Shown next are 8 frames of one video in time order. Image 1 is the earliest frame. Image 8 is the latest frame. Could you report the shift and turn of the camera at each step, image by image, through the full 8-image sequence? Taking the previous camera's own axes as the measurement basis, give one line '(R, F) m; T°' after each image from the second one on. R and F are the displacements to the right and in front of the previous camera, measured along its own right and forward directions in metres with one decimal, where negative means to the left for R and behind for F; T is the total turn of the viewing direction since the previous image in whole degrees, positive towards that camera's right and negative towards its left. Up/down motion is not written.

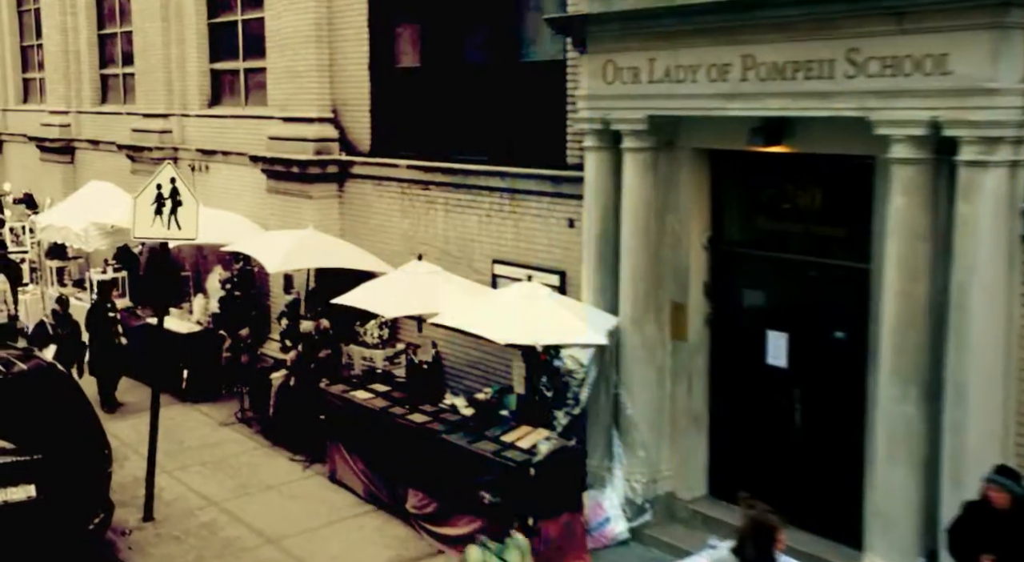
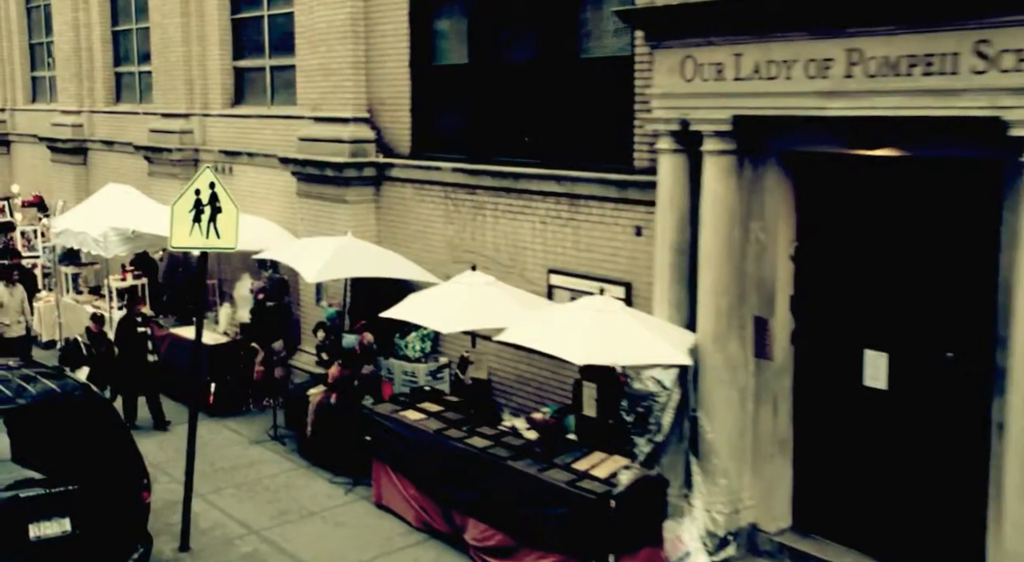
(-0.6, +0.8) m; 0°
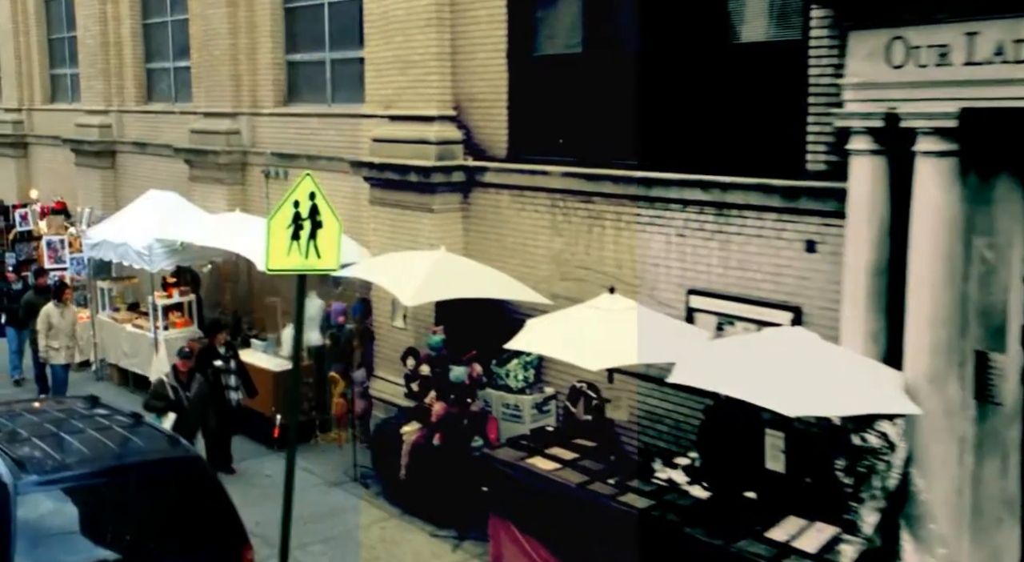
(-1.3, +1.6) m; 0°
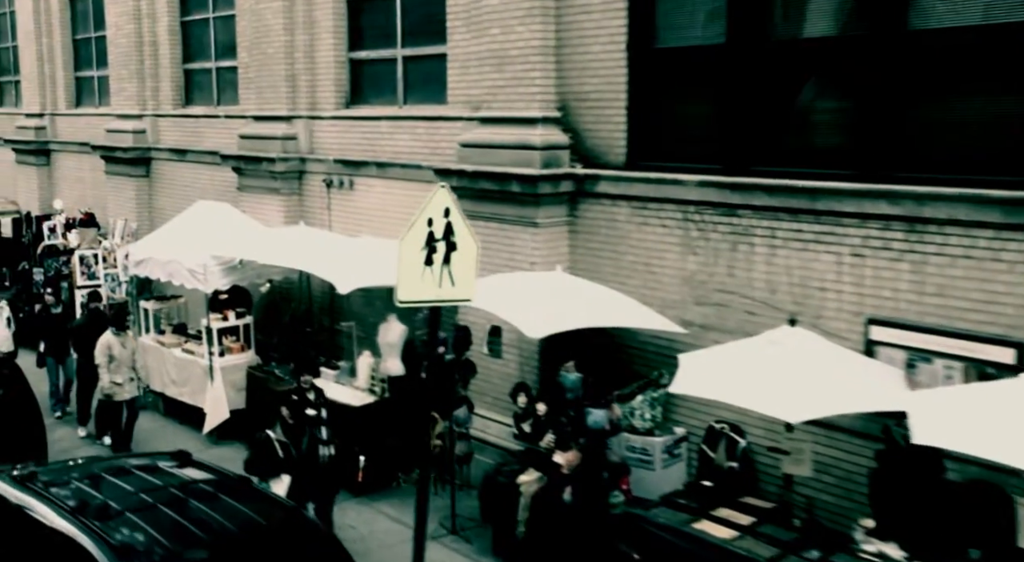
(-1.2, +1.5) m; 0°
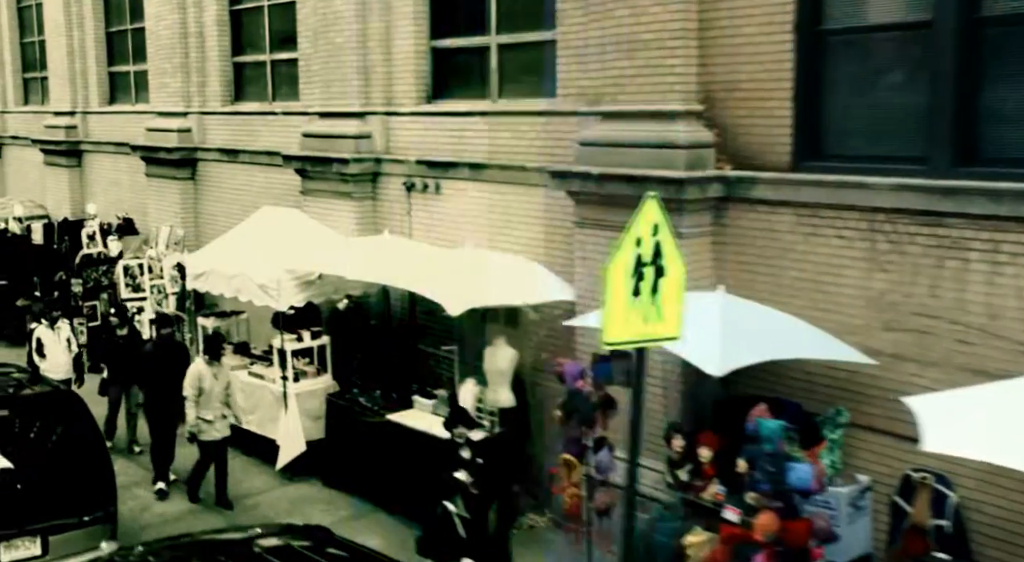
(-1.2, +1.5) m; 0°
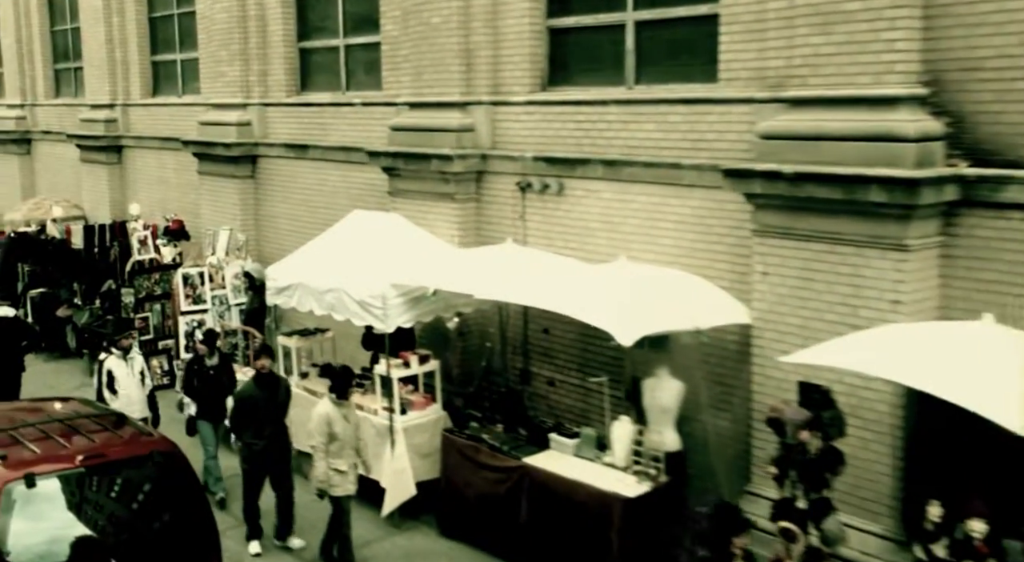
(-1.3, +1.7) m; 0°
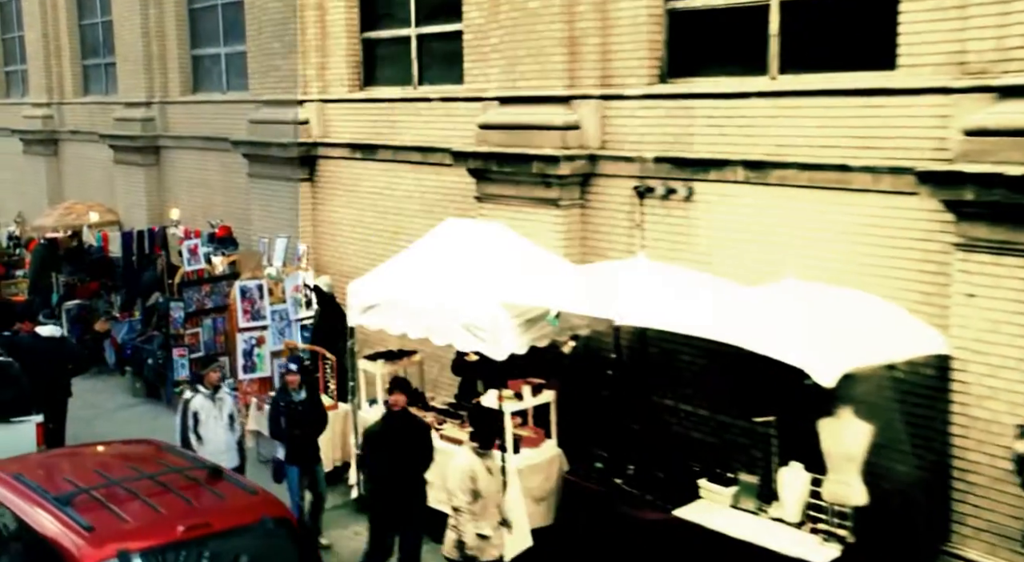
(-1.1, +1.3) m; 0°
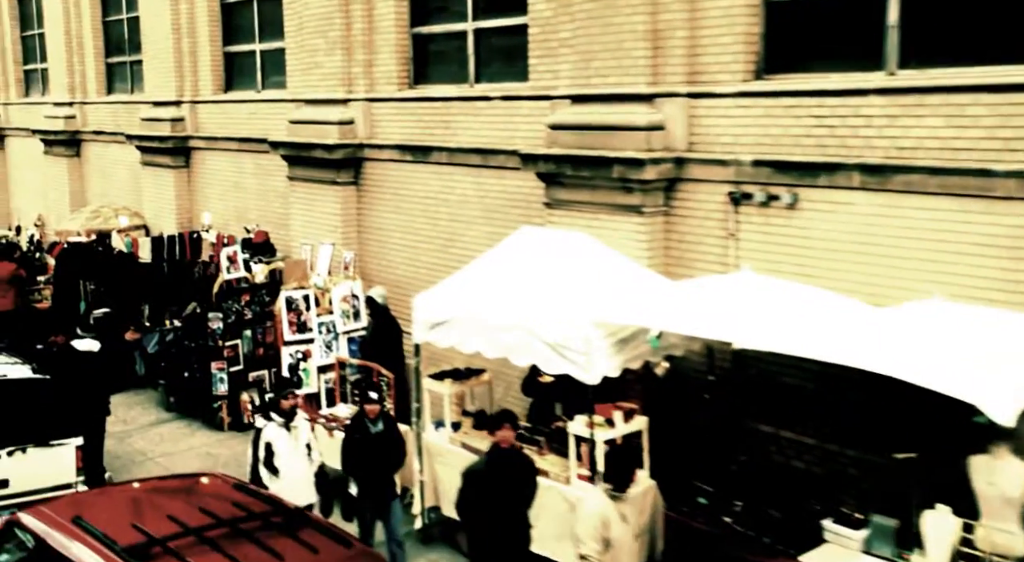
(-0.7, +0.8) m; 0°
